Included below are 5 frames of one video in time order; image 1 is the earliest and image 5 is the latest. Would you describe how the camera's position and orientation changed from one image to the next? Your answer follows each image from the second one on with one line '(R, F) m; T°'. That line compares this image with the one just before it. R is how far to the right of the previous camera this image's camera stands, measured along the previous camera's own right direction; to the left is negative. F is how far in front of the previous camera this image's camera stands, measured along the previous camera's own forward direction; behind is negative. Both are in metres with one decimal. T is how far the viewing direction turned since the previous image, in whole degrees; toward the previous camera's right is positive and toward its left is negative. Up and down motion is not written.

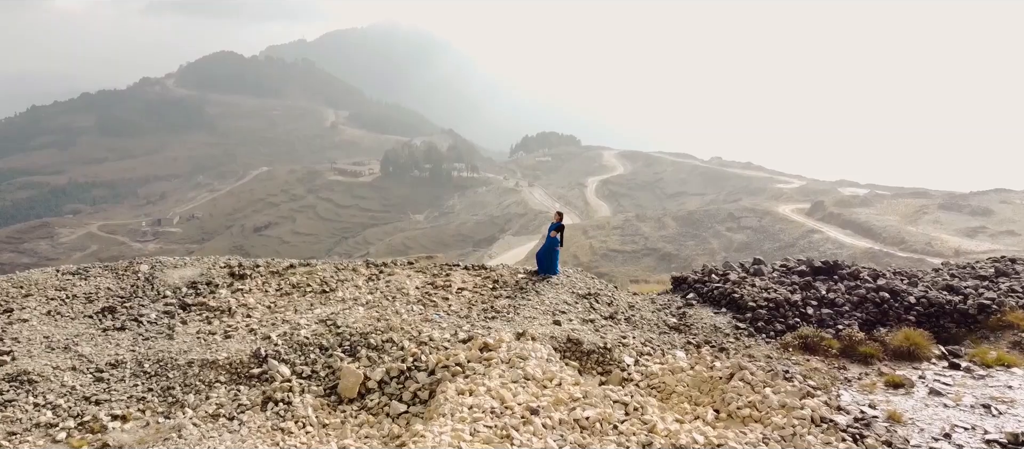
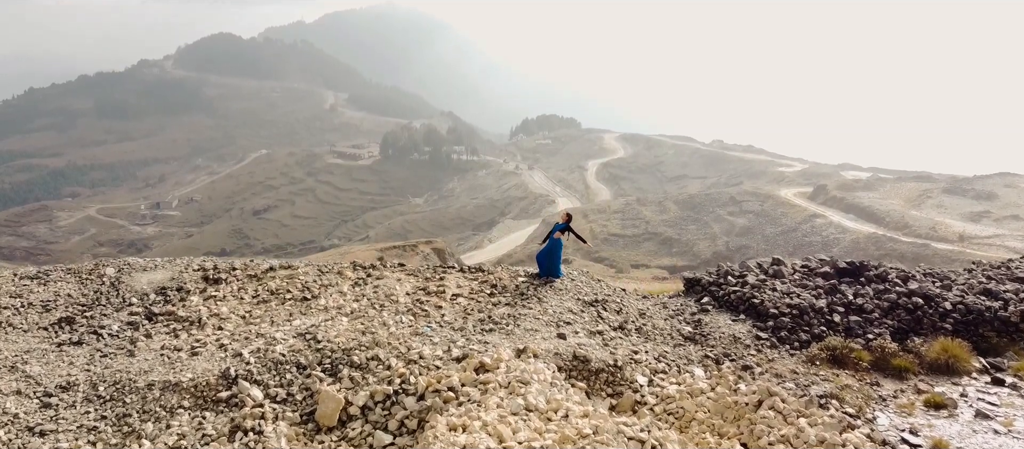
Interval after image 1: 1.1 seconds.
(0.0, +0.4) m; 0°
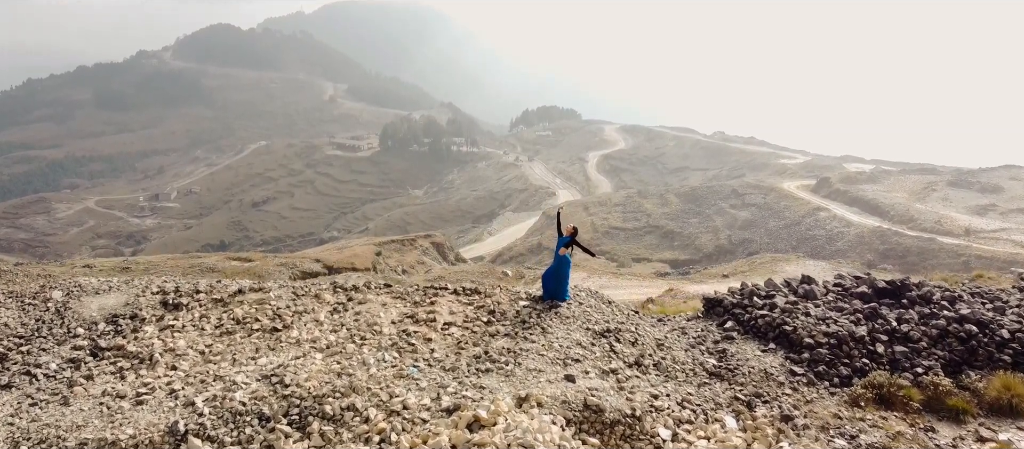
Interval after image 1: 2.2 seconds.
(0.0, +0.5) m; 0°
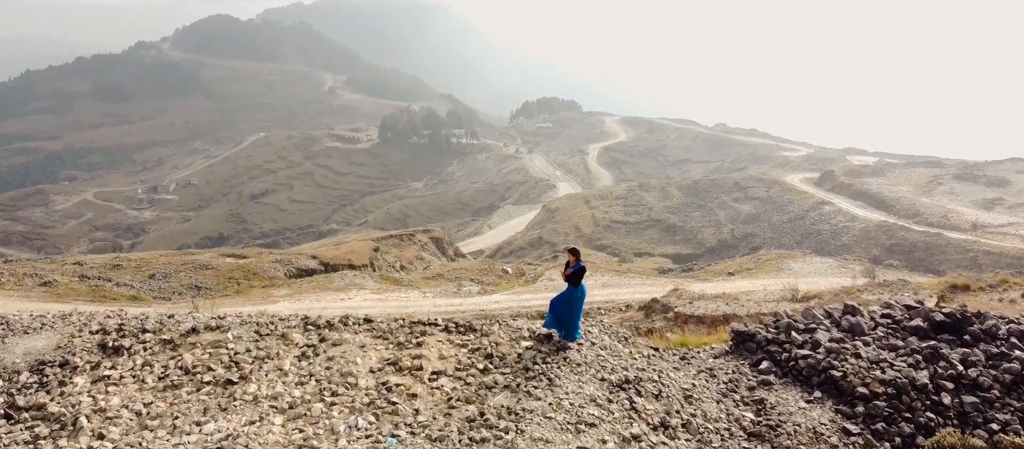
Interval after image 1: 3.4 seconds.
(0.0, +0.6) m; 0°
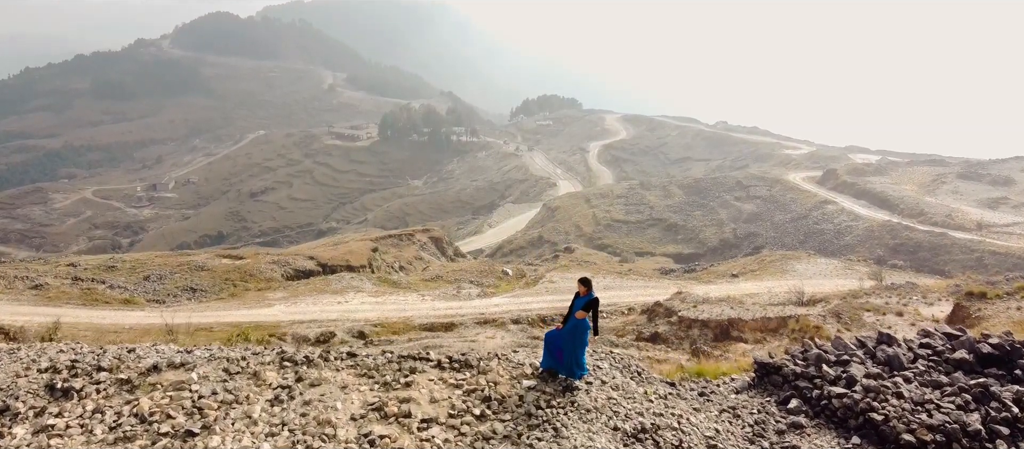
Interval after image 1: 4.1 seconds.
(0.0, +0.4) m; 0°
